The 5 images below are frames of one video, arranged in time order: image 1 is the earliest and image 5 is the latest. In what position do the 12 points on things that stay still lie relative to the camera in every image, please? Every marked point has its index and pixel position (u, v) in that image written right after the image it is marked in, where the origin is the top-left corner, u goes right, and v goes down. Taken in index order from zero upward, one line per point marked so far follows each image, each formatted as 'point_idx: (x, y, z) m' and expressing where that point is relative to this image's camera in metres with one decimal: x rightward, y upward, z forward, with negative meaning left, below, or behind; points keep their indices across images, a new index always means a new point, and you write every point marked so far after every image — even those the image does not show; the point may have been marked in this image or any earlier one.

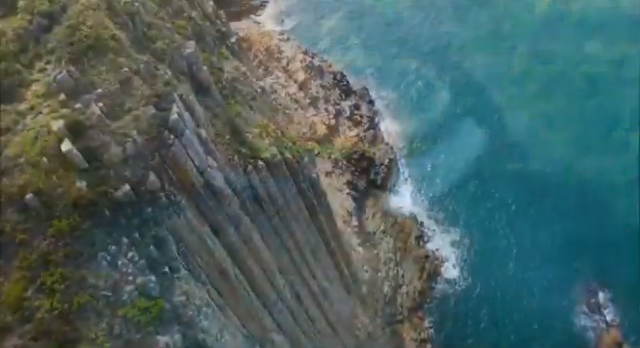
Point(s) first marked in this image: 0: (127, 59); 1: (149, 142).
0: (-6.3, +3.7, +18.2) m
1: (-5.2, +1.0, +16.9) m
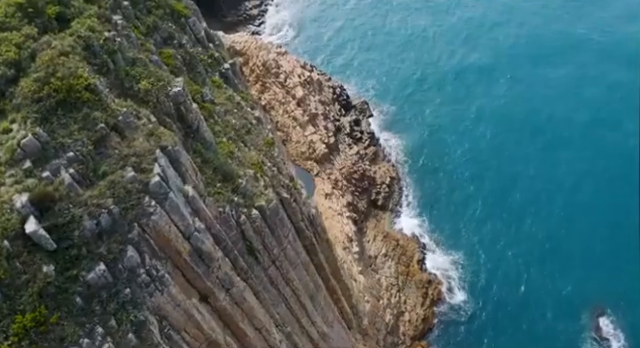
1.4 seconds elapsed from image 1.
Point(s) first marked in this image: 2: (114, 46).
0: (-6.3, +1.8, +16.2) m
1: (-5.2, -1.0, +15.0) m
2: (-7.3, +4.5, +19.9) m
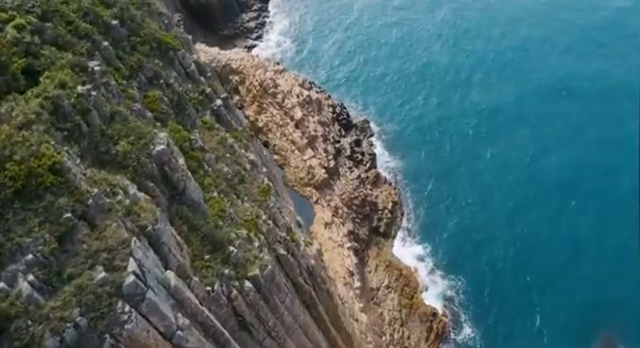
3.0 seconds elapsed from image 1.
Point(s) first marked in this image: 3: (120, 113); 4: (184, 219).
0: (-6.3, -0.6, +14.1) m
1: (-5.1, -3.4, +12.9) m
2: (-7.3, +2.2, +17.7) m
3: (-6.8, +2.0, +19.0) m
4: (-4.6, -1.5, +18.9) m
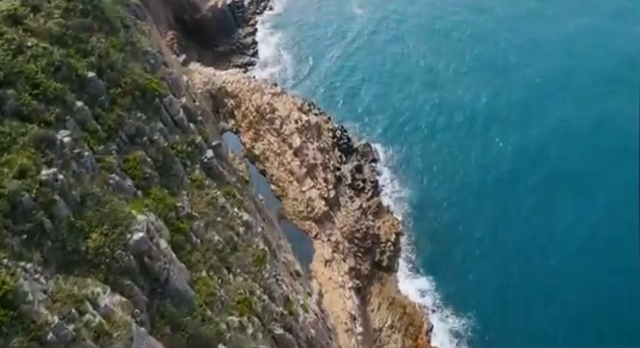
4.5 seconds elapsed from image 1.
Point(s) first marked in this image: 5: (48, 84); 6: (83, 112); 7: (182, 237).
0: (-6.2, -3.4, +11.7) m
1: (-5.1, -6.2, +10.6) m
2: (-7.3, -0.5, +15.3) m
3: (-6.7, -0.7, +16.6) m
4: (-4.5, -4.2, +16.5) m
5: (-8.9, +2.9, +18.2) m
6: (-8.0, +2.1, +19.0) m
7: (-4.8, -2.2, +19.6) m
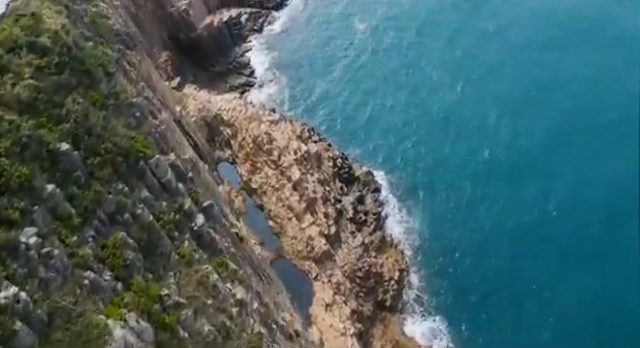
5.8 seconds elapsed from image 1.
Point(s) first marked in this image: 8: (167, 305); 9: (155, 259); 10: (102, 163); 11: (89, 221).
0: (-6.1, -6.4, +9.6) m
1: (-5.0, -9.2, +8.5) m
2: (-7.2, -3.4, +13.1) m
3: (-6.6, -3.5, +14.4) m
4: (-4.4, -7.1, +14.4) m
5: (-8.8, +0.1, +16.0) m
6: (-7.9, -0.7, +16.7) m
7: (-4.7, -5.0, +17.4) m
8: (-4.9, -4.3, +18.2) m
9: (-5.7, -2.9, +19.3) m
10: (-7.6, +0.4, +19.4) m
11: (-7.3, -1.5, +17.8) m
